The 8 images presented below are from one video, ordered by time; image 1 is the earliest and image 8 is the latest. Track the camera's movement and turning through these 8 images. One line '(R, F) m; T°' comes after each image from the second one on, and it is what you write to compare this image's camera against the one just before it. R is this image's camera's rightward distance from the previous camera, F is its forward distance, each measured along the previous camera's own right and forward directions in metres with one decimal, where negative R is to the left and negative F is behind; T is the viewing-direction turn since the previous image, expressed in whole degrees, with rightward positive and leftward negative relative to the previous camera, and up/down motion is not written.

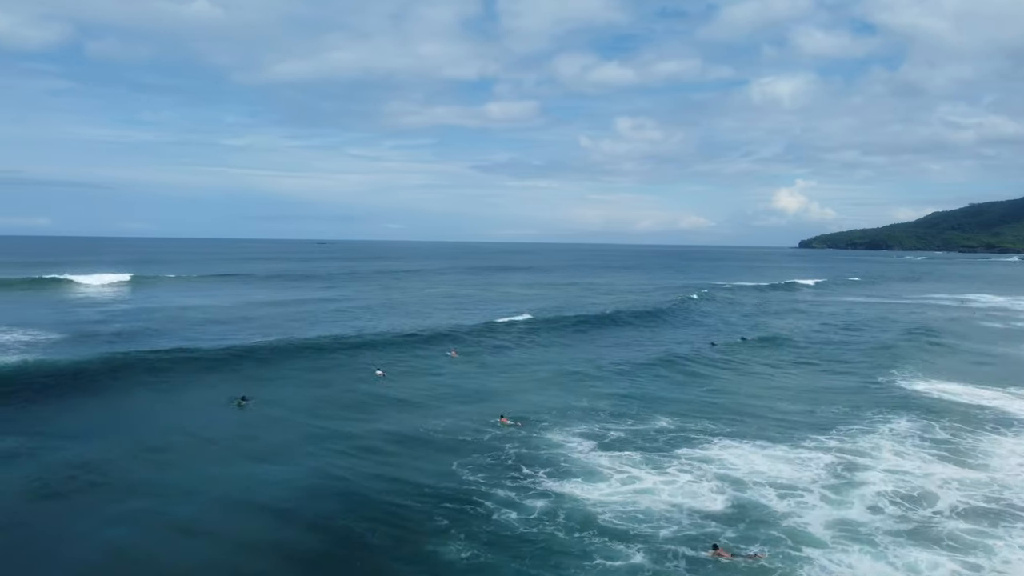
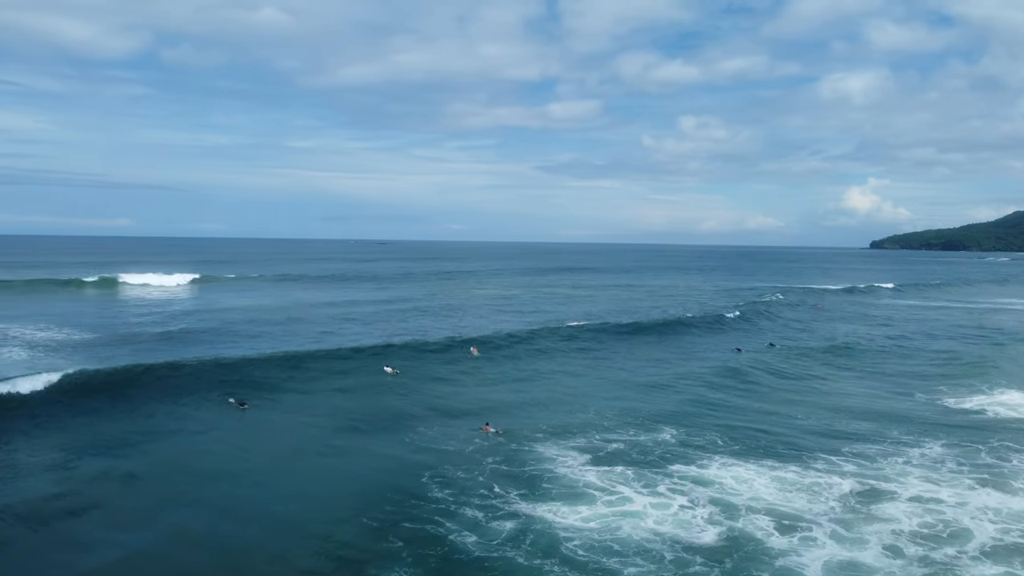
(+2.1, +1.5) m; -5°
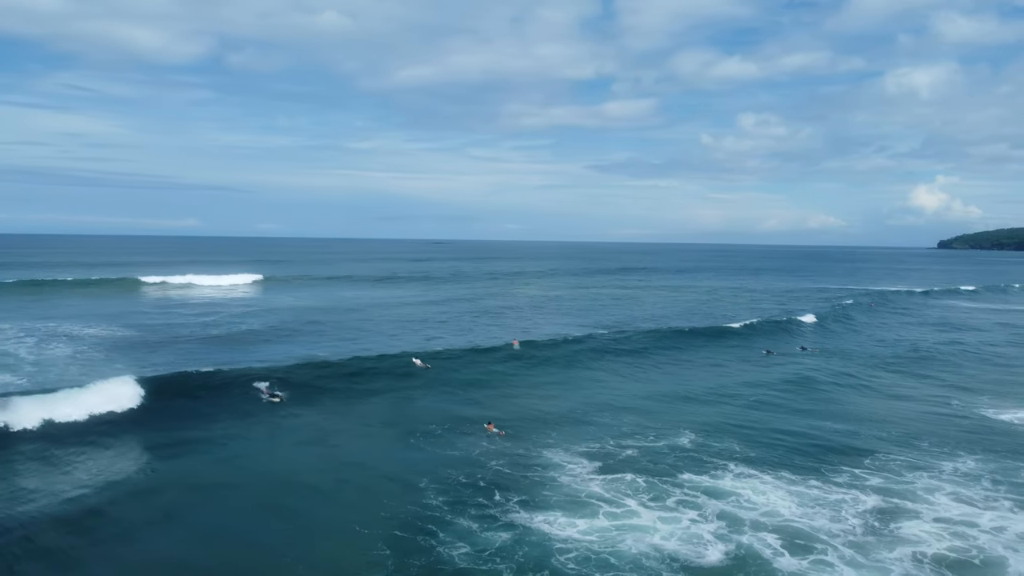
(+1.2, +0.6) m; -4°
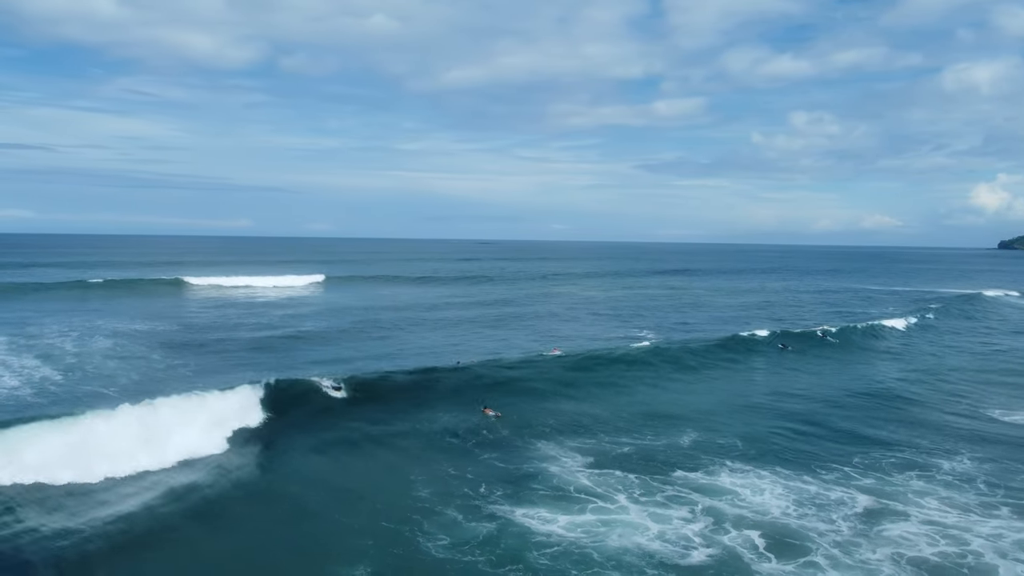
(+1.3, -0.3) m; -3°
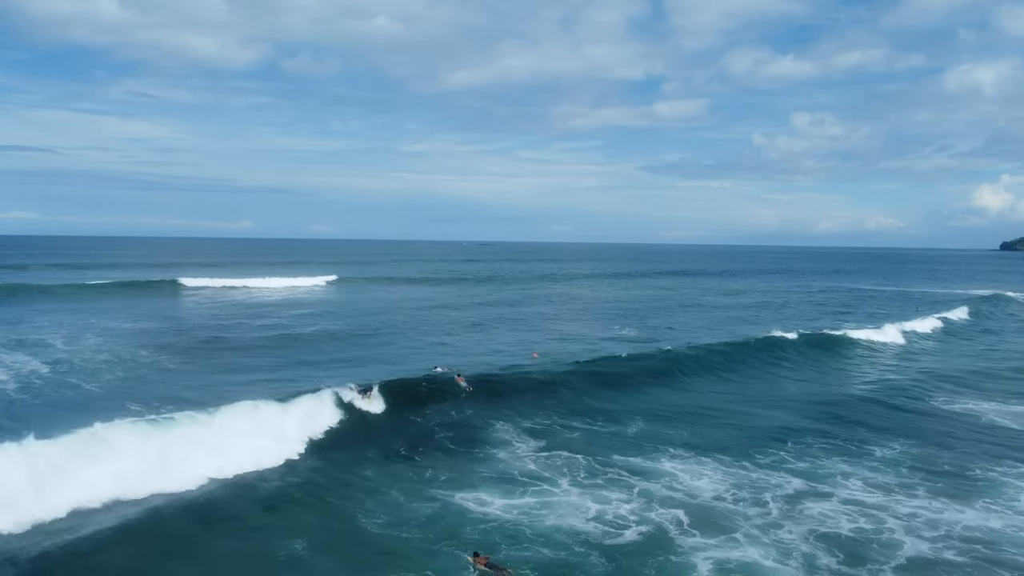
(+1.5, -0.9) m; 0°
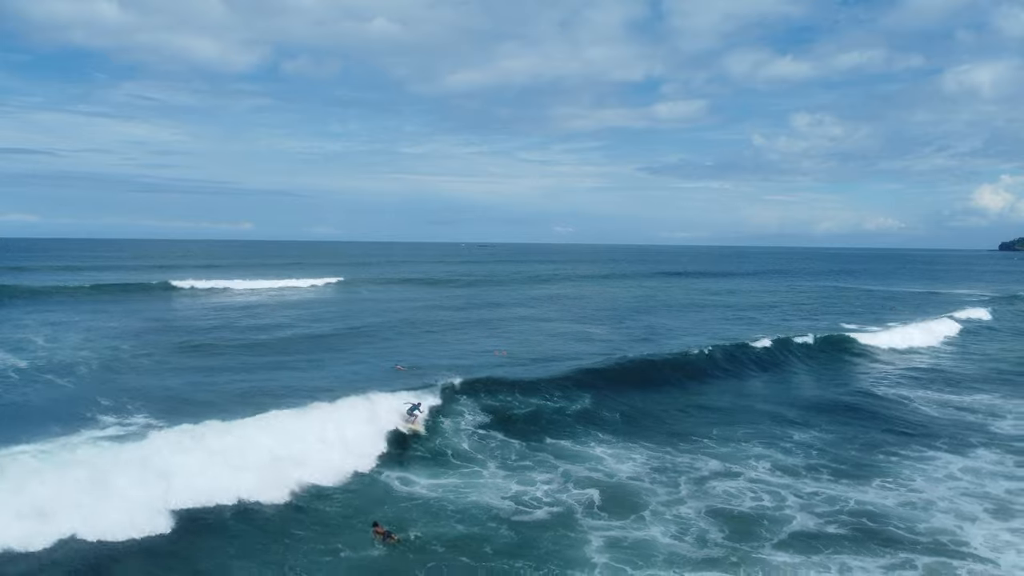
(+2.1, -1.1) m; 0°
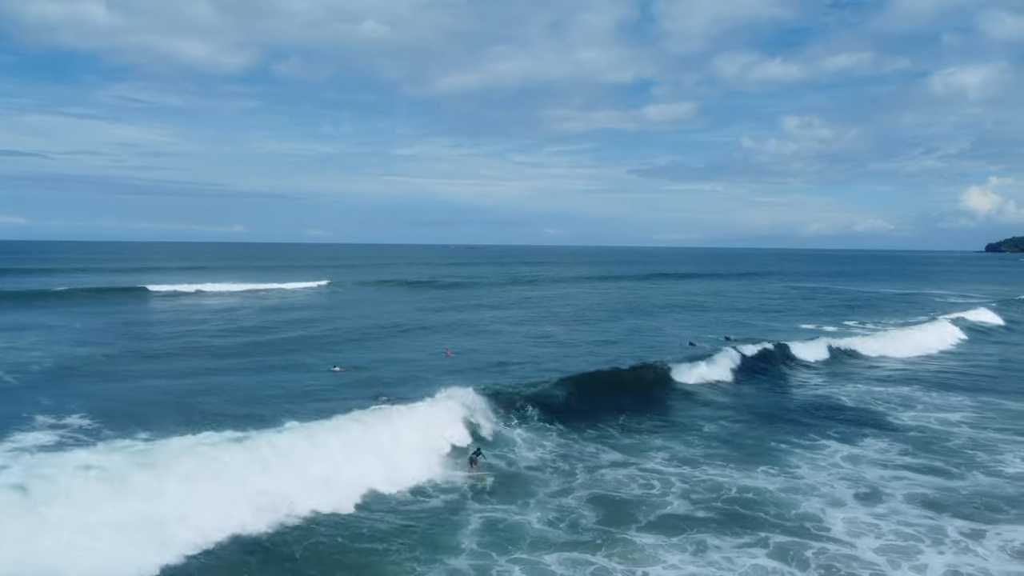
(+2.6, -0.9) m; +1°
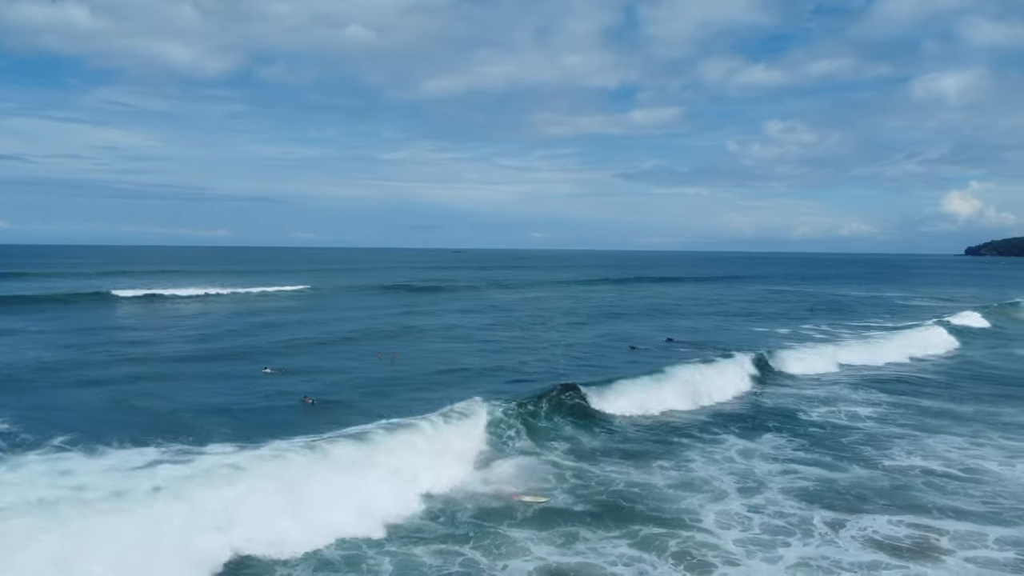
(+2.6, -0.6) m; +1°
